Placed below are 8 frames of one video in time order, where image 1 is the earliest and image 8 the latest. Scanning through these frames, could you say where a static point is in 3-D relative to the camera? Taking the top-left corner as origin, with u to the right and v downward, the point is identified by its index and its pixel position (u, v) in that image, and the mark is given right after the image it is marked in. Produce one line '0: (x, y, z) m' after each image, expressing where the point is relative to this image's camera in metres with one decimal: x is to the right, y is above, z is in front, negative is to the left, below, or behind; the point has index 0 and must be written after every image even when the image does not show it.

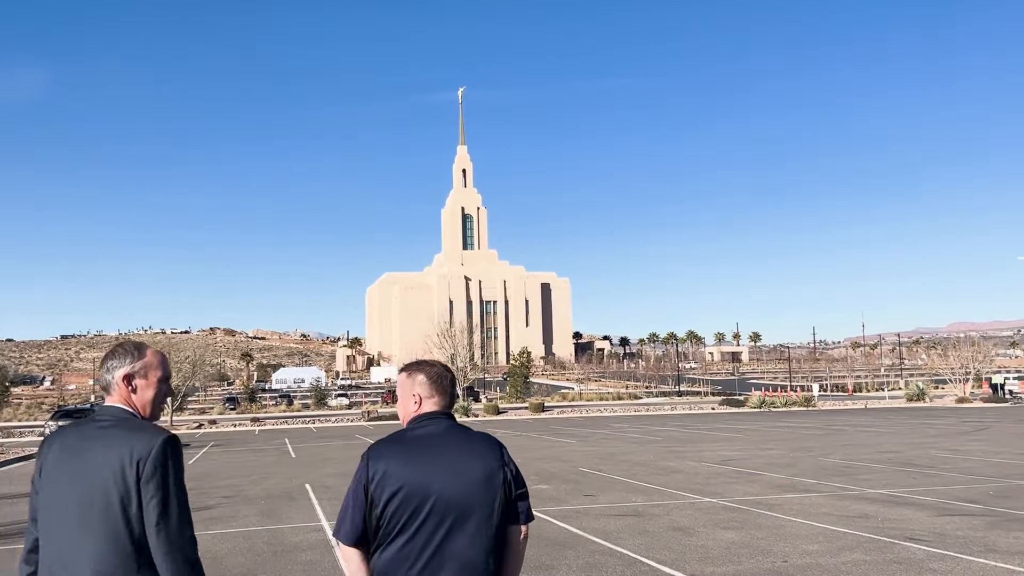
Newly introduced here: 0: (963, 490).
0: (+6.9, -3.1, +12.4) m
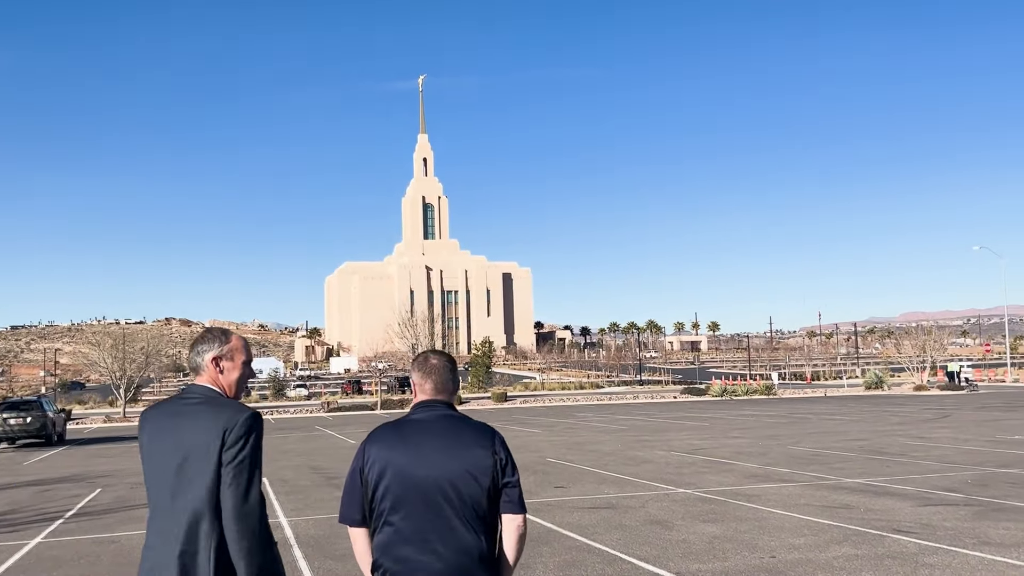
0: (+6.4, -2.9, +12.2) m
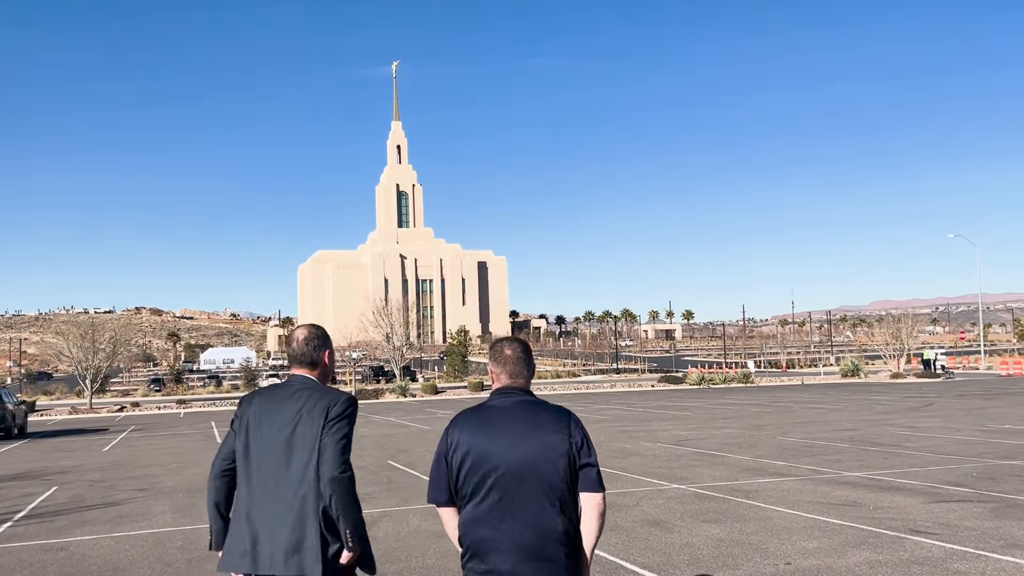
0: (+6.2, -2.6, +11.7) m
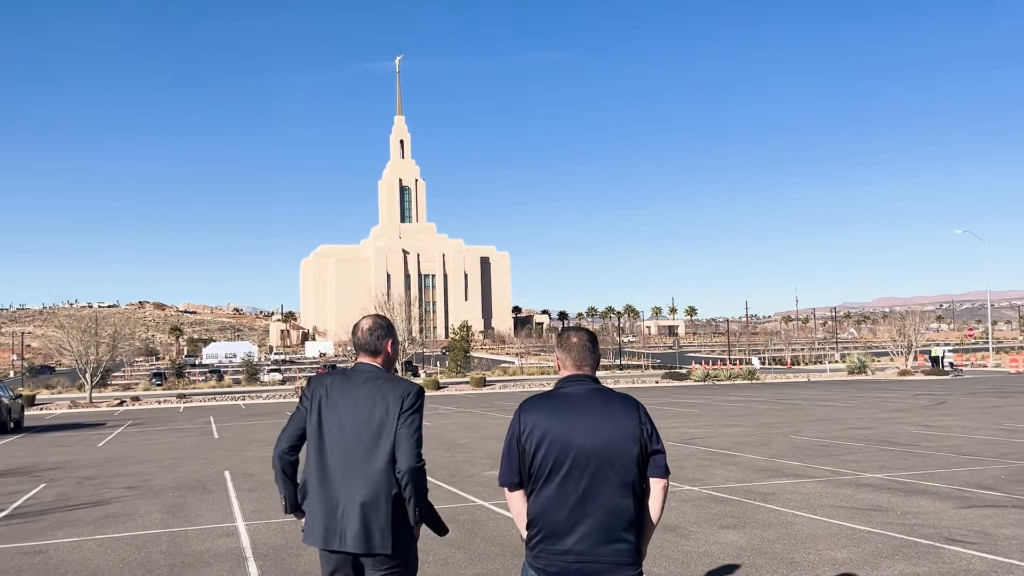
0: (+6.2, -2.5, +11.2) m
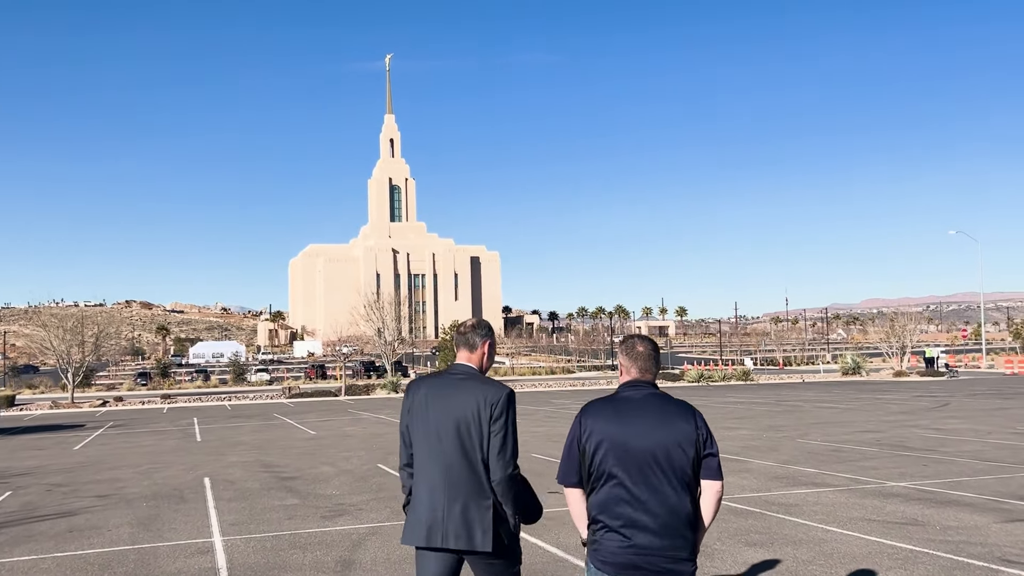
0: (+6.2, -2.5, +10.5) m
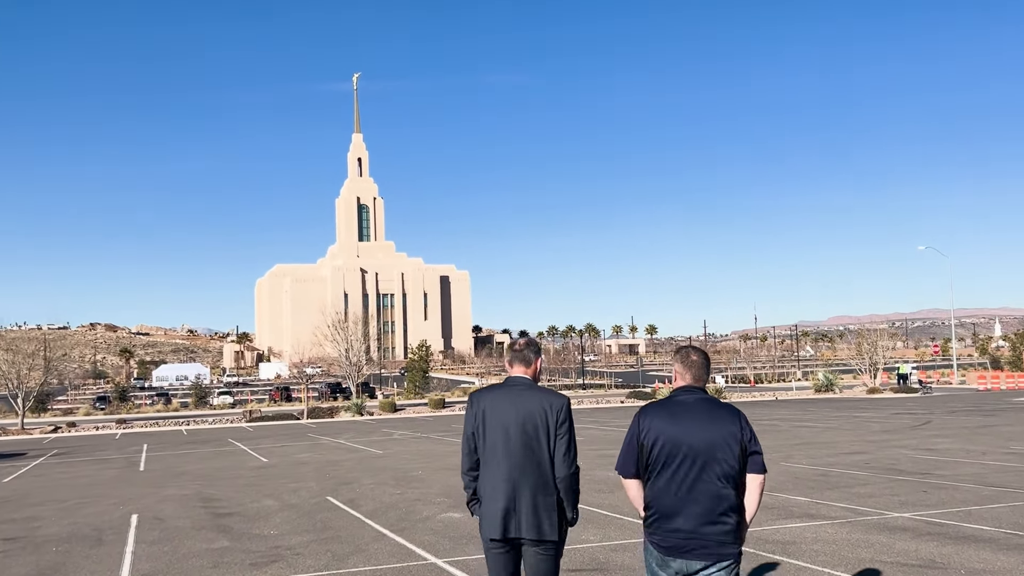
0: (+5.8, -2.6, +9.5) m
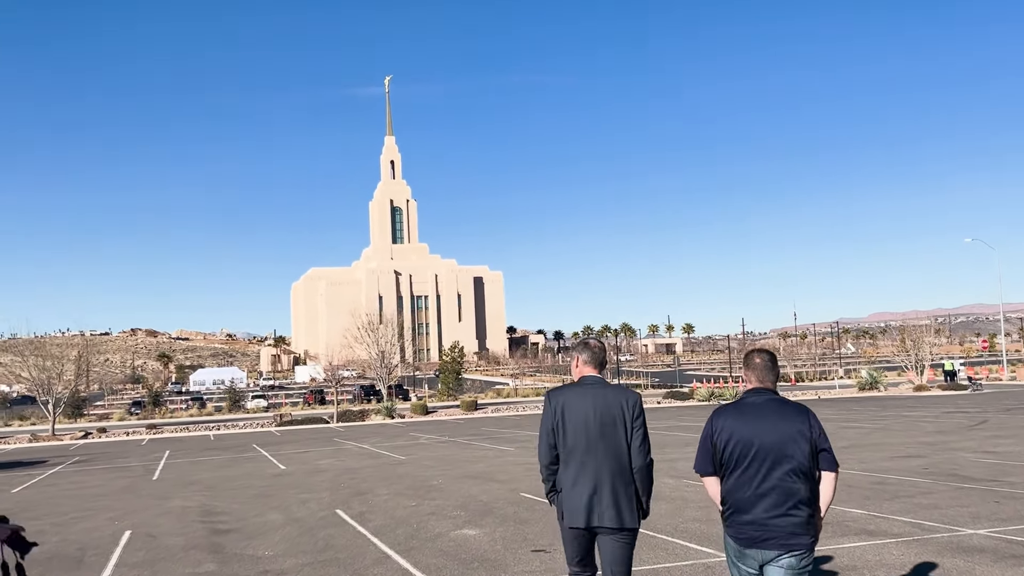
0: (+6.0, -2.4, +8.2) m
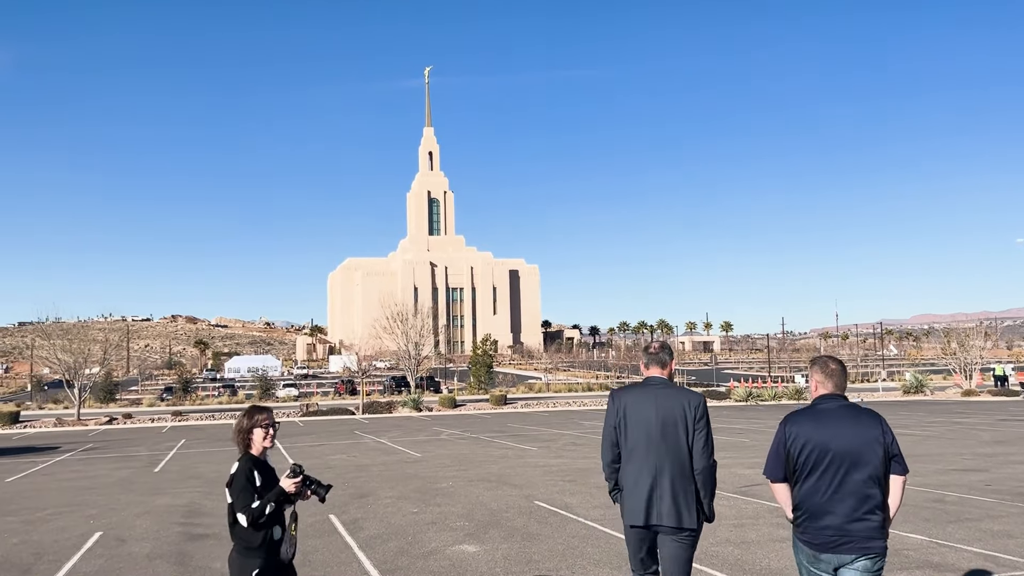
0: (+6.0, -2.4, +6.7) m
